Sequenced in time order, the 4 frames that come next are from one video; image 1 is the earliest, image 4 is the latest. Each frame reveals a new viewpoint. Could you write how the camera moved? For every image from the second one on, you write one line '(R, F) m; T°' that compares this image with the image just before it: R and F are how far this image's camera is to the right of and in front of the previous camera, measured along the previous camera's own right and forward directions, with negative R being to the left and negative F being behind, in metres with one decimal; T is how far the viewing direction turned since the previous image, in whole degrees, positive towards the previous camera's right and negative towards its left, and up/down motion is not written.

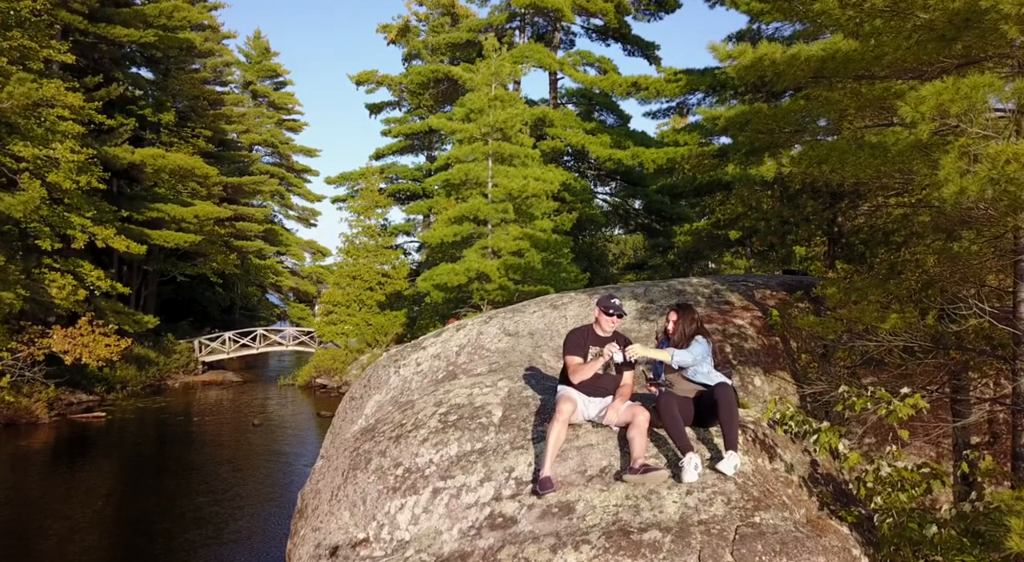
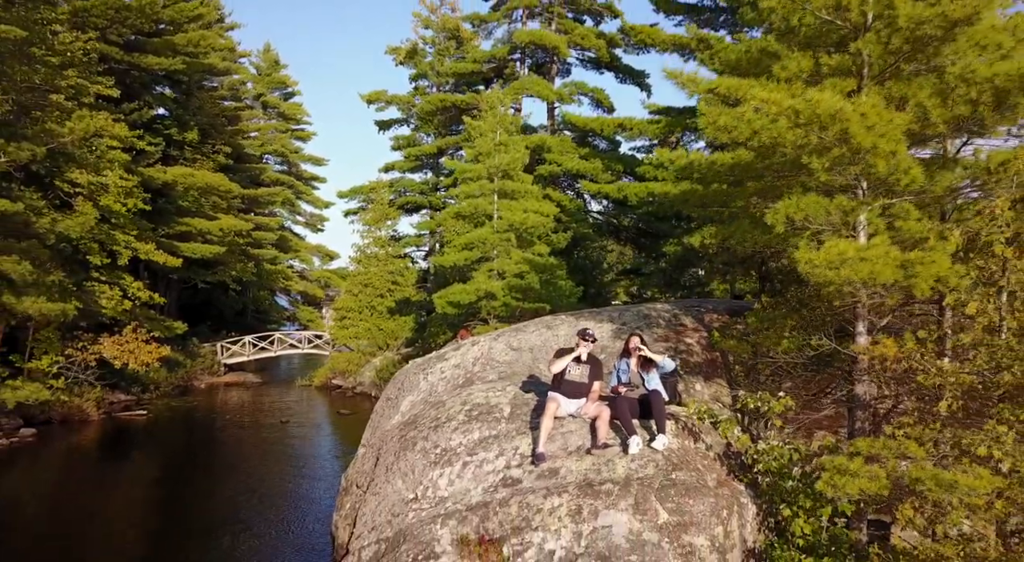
(-0.1, -2.4) m; 0°
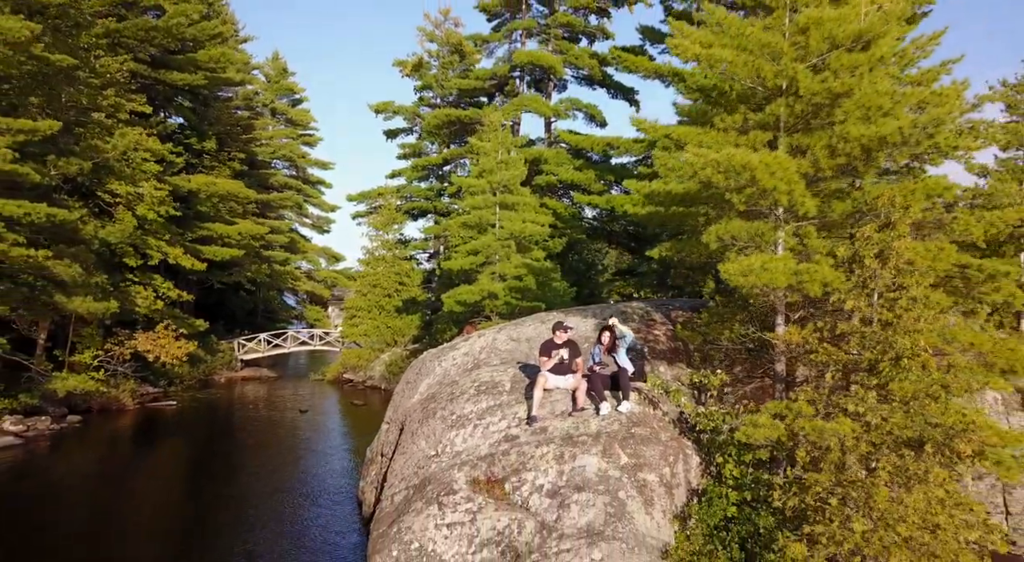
(0.0, -2.2) m; 0°
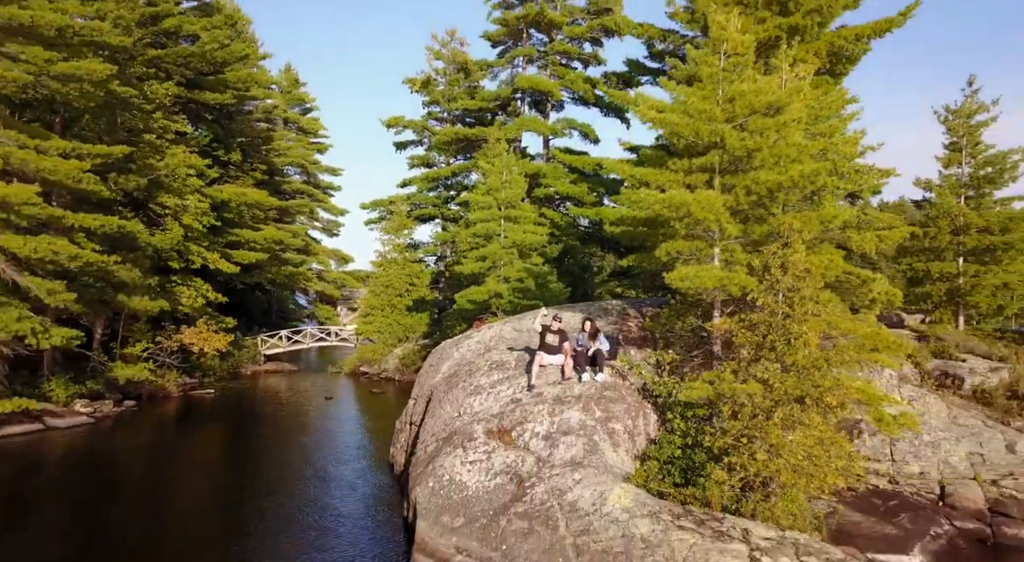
(-0.1, -3.2) m; 0°
